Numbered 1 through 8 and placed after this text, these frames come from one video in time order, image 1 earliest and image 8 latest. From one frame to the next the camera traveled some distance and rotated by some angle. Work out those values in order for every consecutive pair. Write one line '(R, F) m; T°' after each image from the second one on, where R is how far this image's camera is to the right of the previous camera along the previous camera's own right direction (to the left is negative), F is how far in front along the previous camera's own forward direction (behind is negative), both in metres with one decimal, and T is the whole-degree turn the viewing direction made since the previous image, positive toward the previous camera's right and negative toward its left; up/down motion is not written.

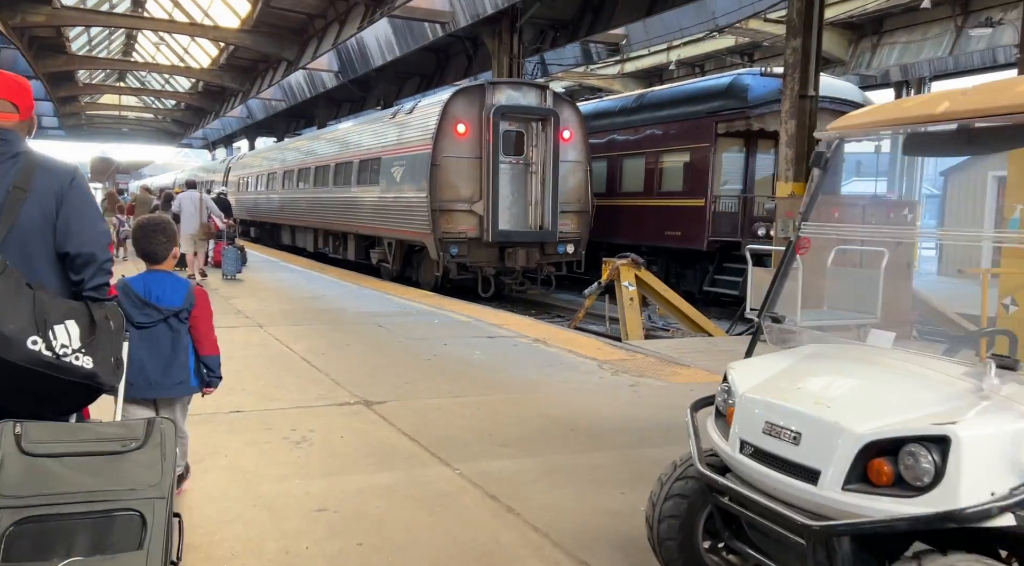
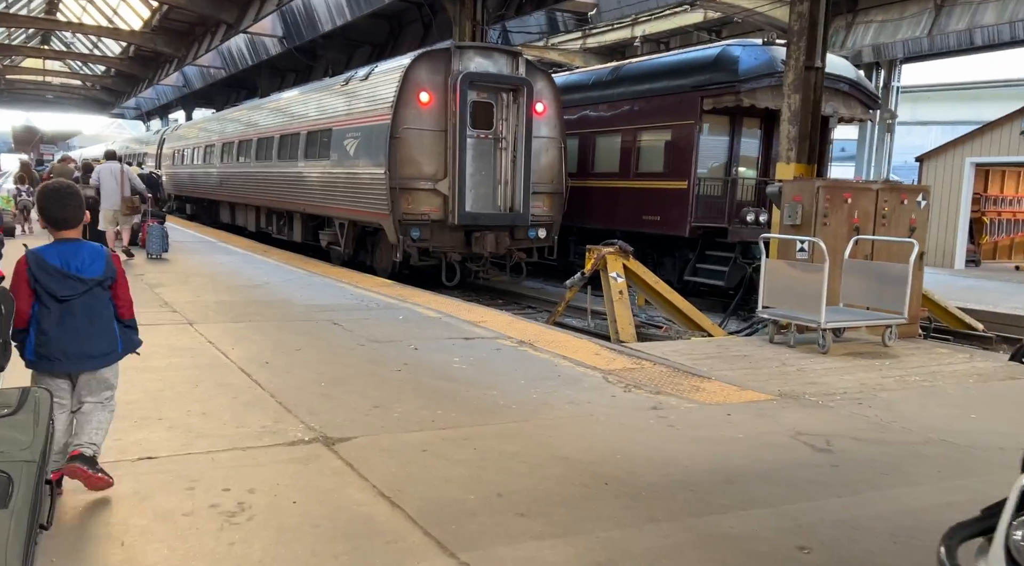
(-0.3, +1.1) m; +4°
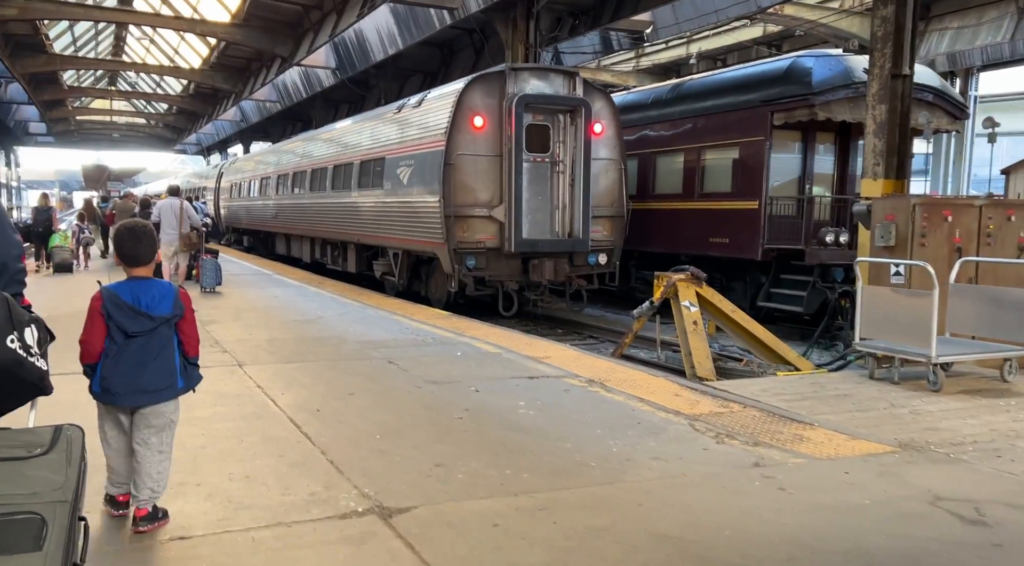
(-0.1, +0.5) m; -4°
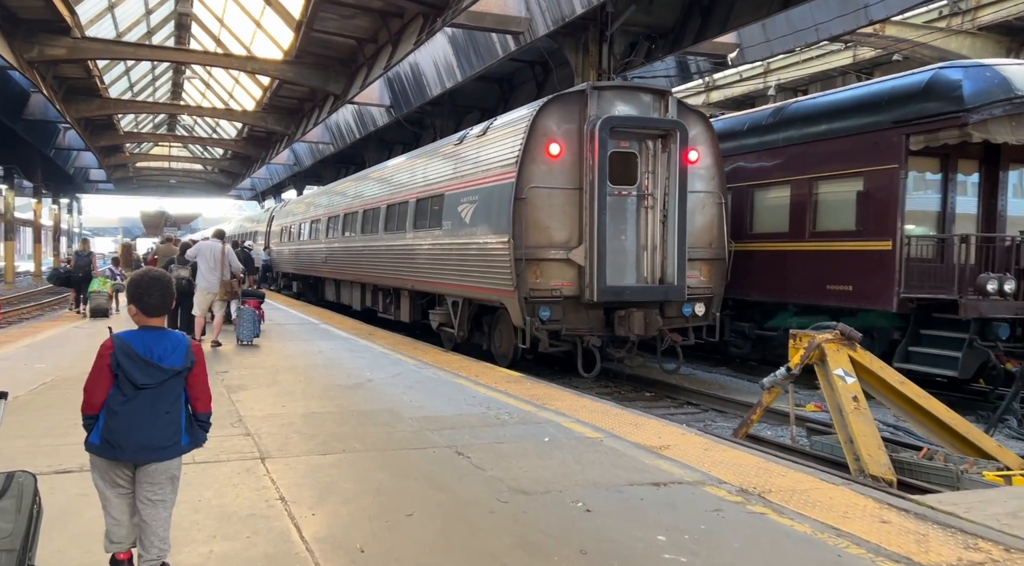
(-0.4, +1.6) m; -3°
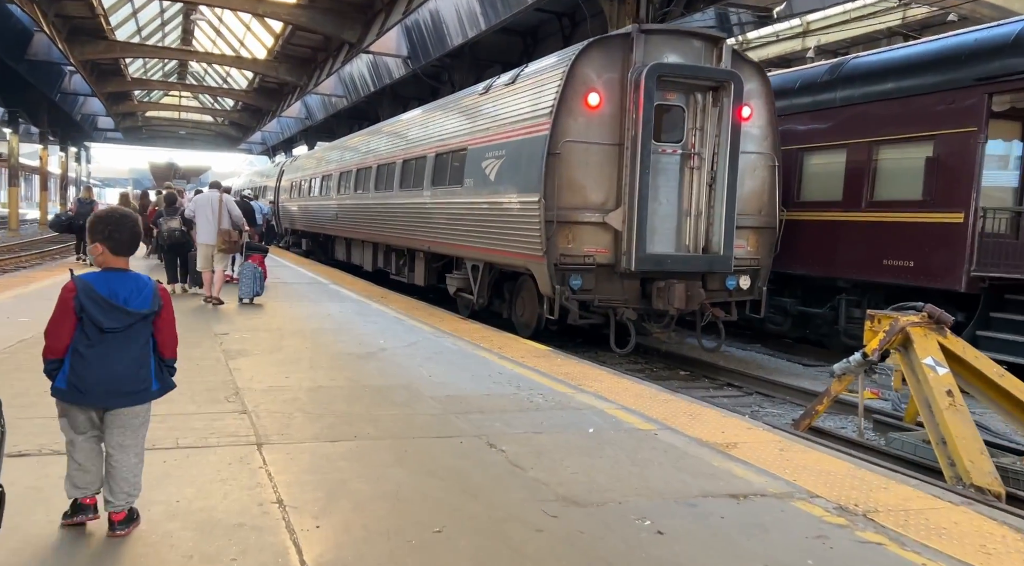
(-0.2, +0.8) m; -1°
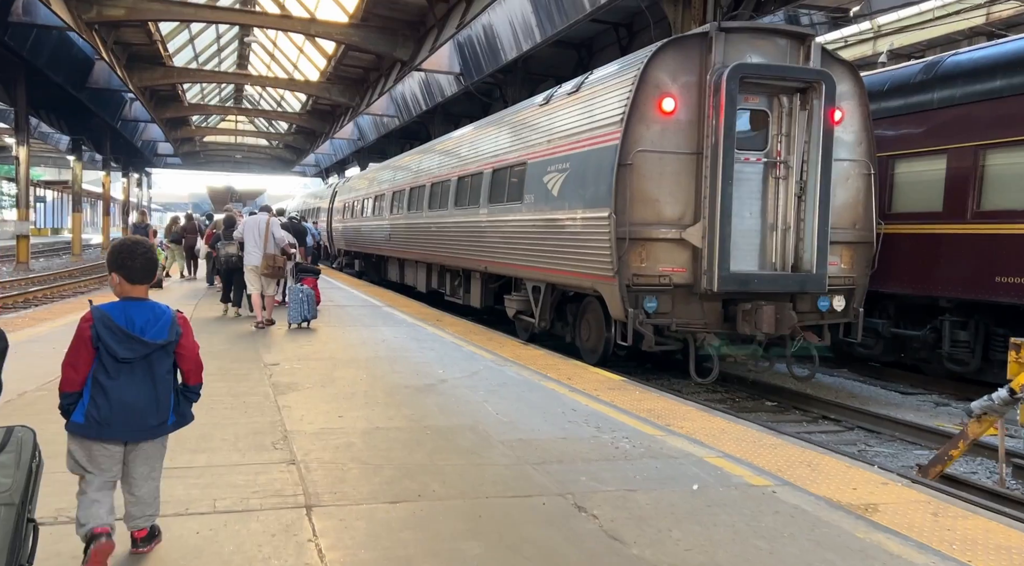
(-0.2, +0.7) m; -3°
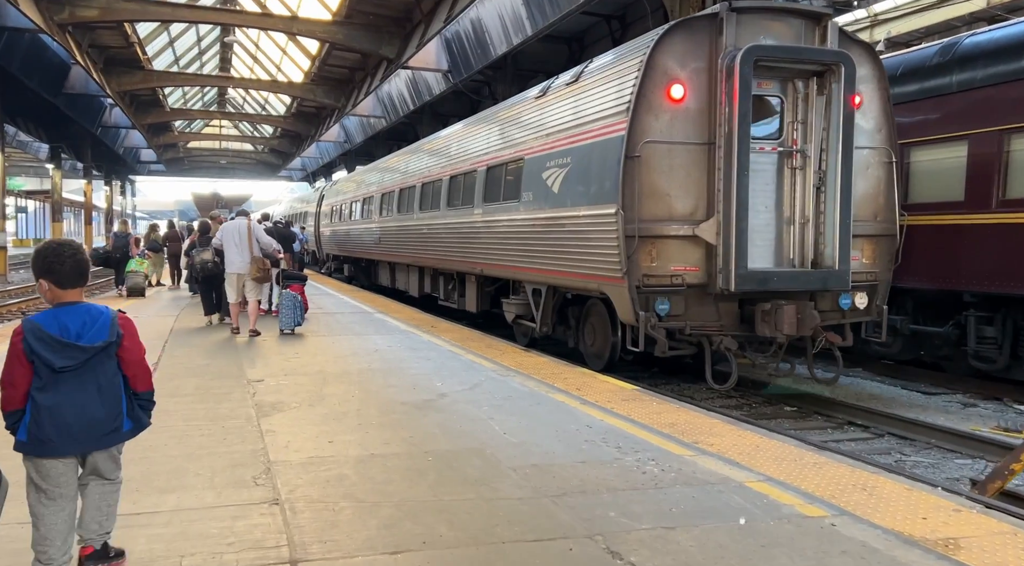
(-0.1, +0.5) m; +1°
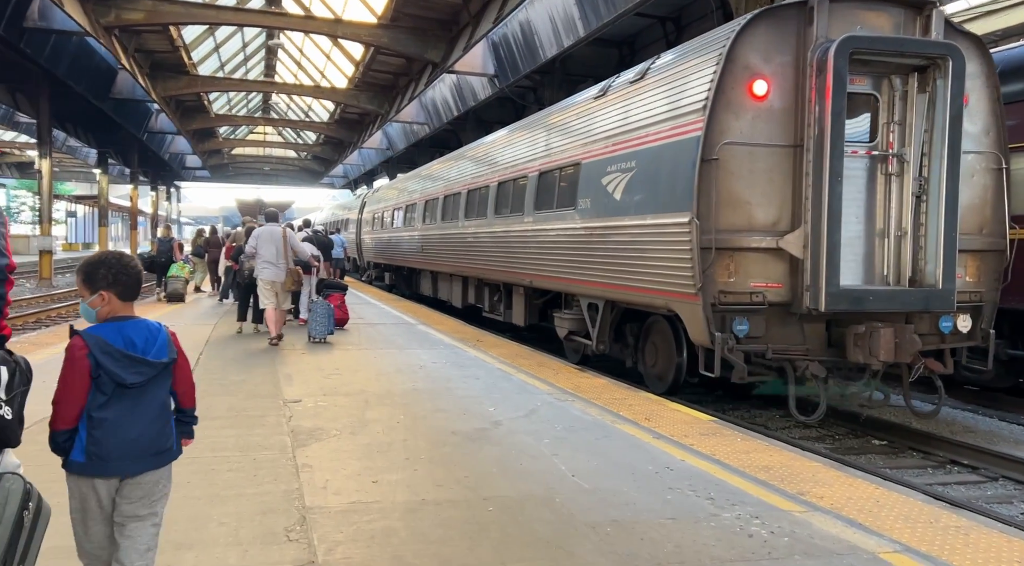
(-0.2, +0.7) m; -3°
